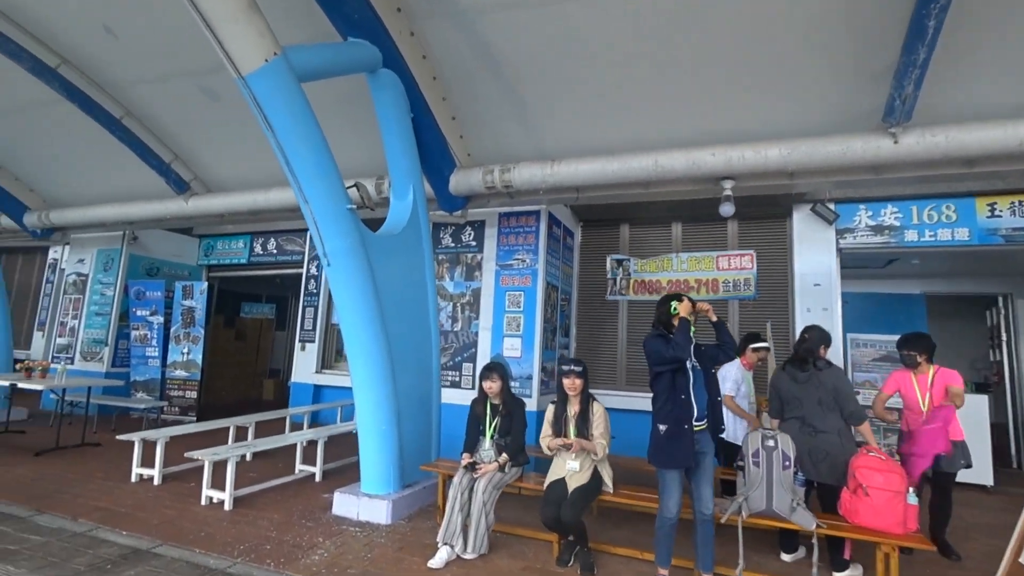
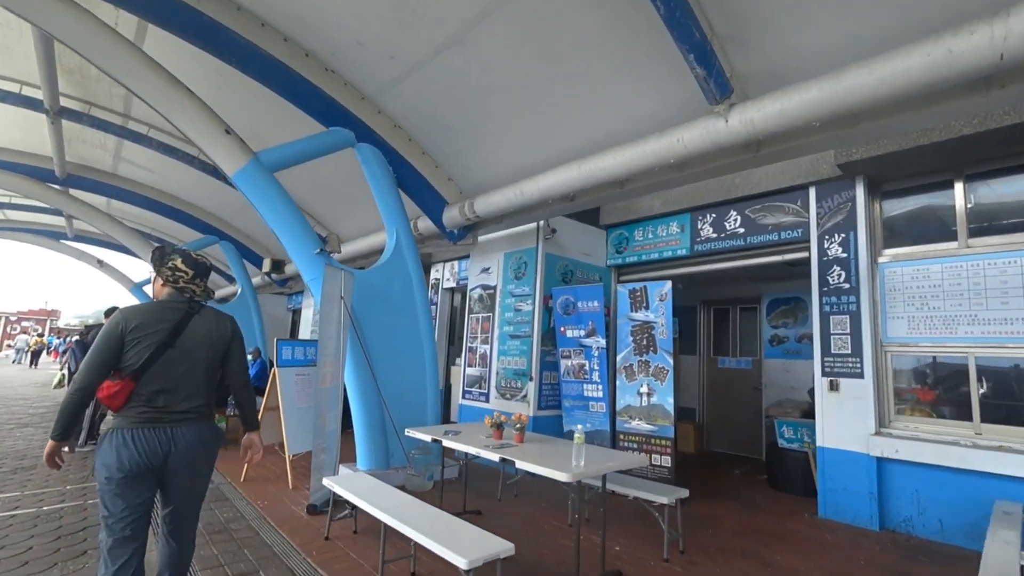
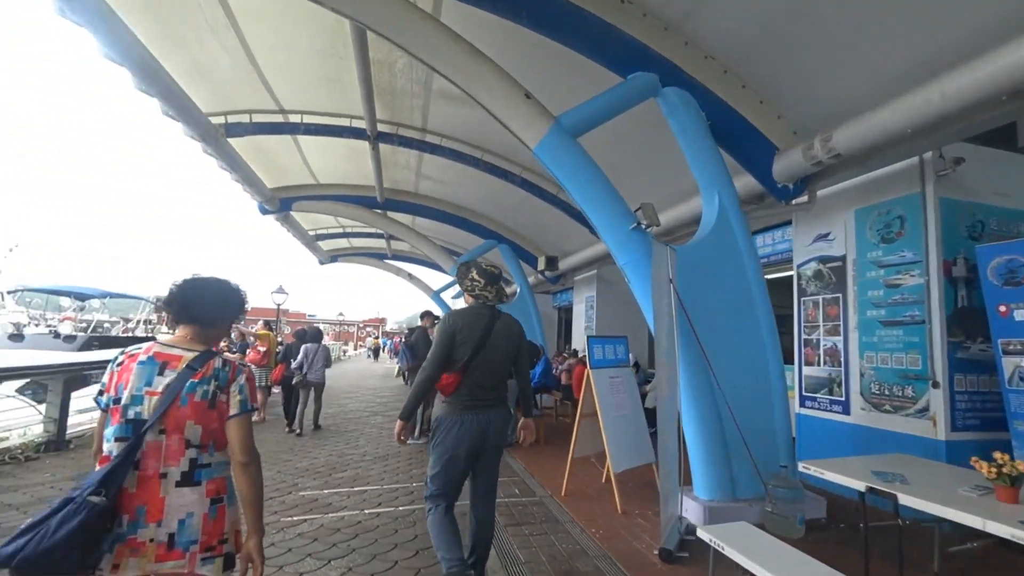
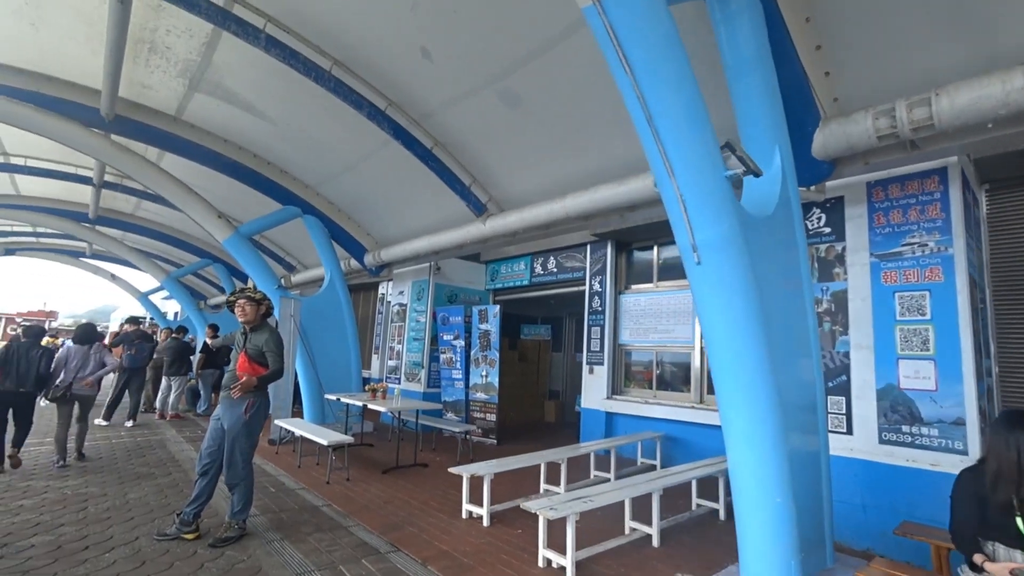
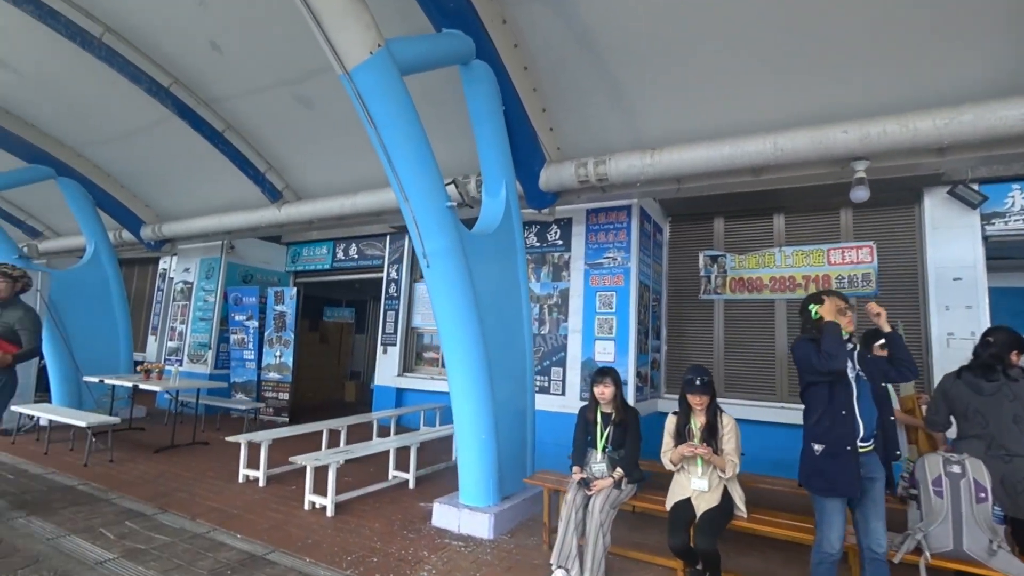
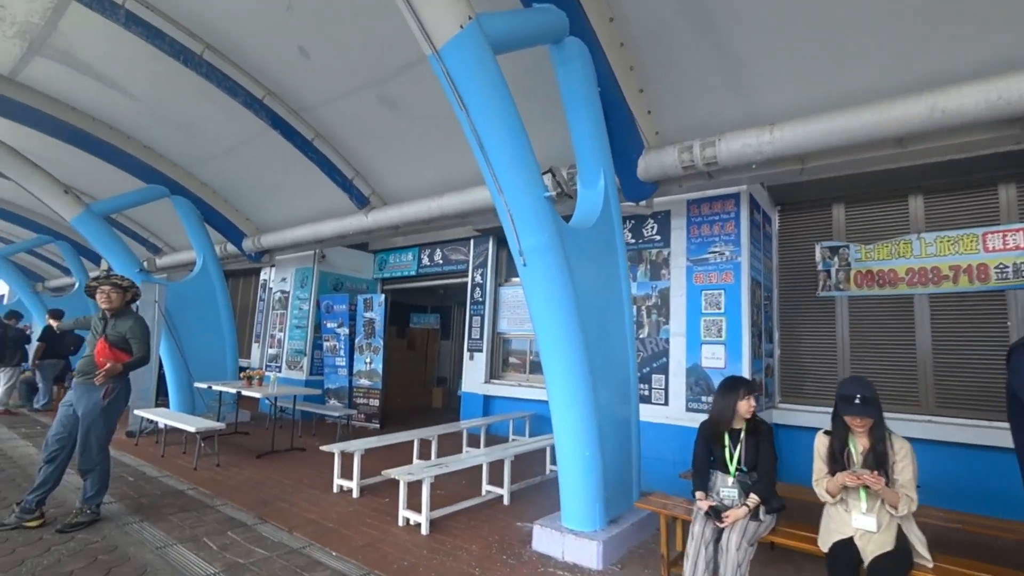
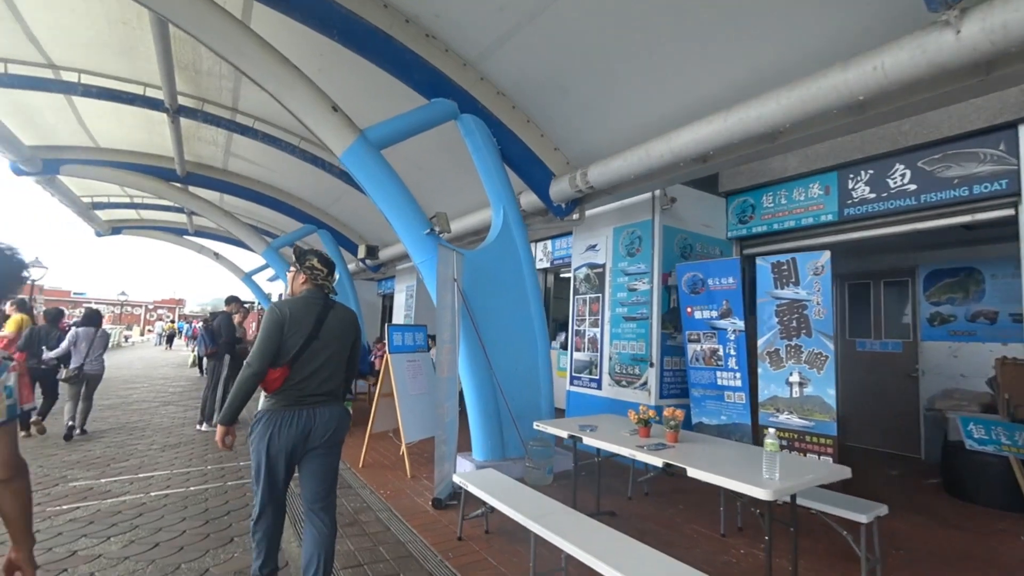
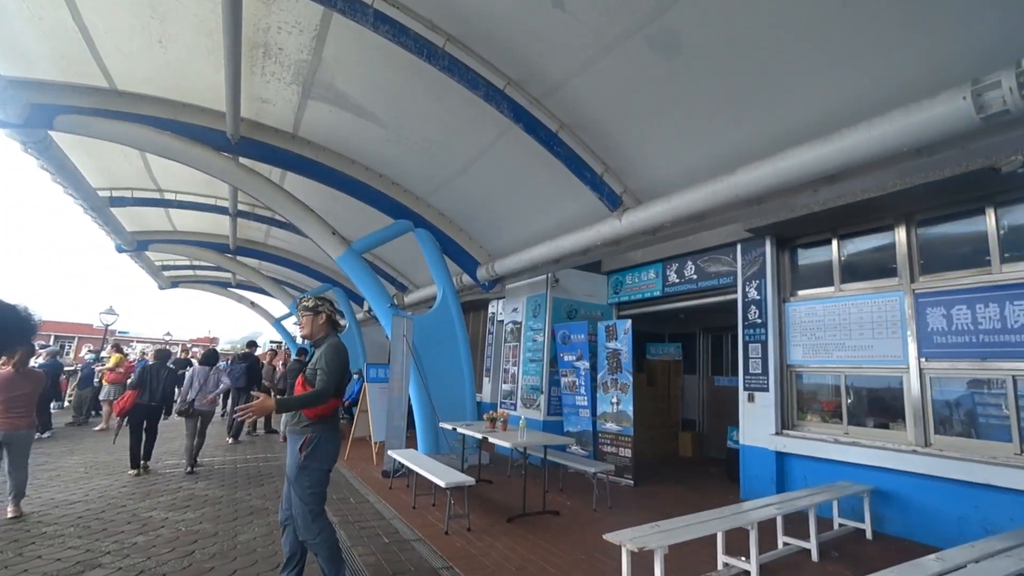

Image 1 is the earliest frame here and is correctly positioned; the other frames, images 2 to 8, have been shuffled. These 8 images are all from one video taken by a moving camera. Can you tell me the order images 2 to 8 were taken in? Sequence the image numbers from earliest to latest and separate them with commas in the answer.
5, 6, 4, 8, 2, 7, 3
